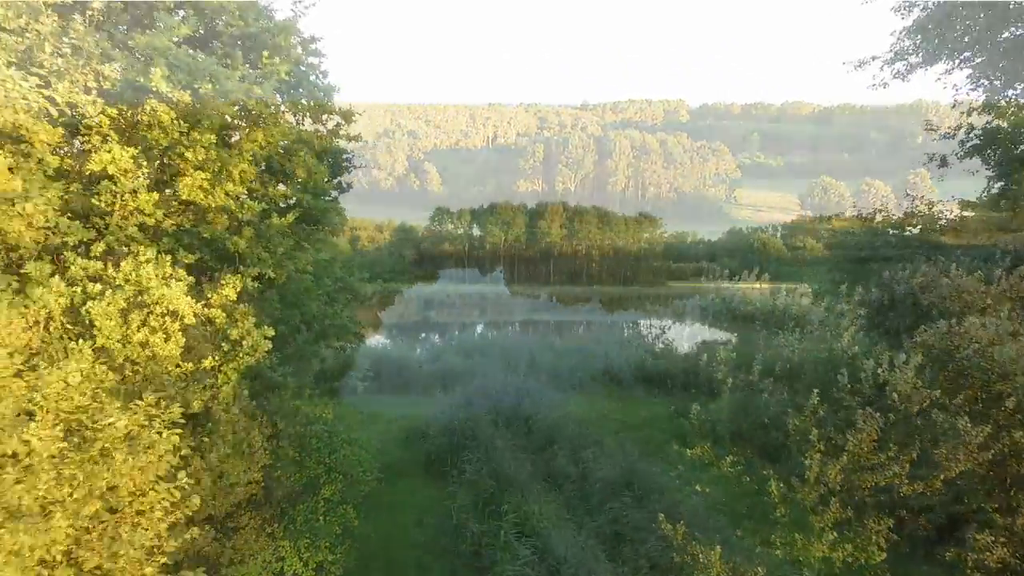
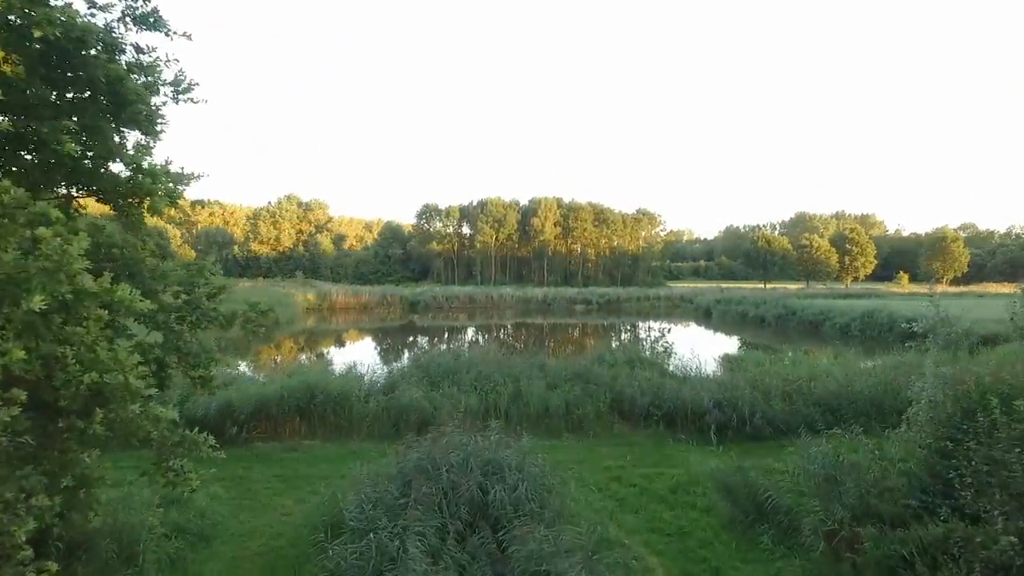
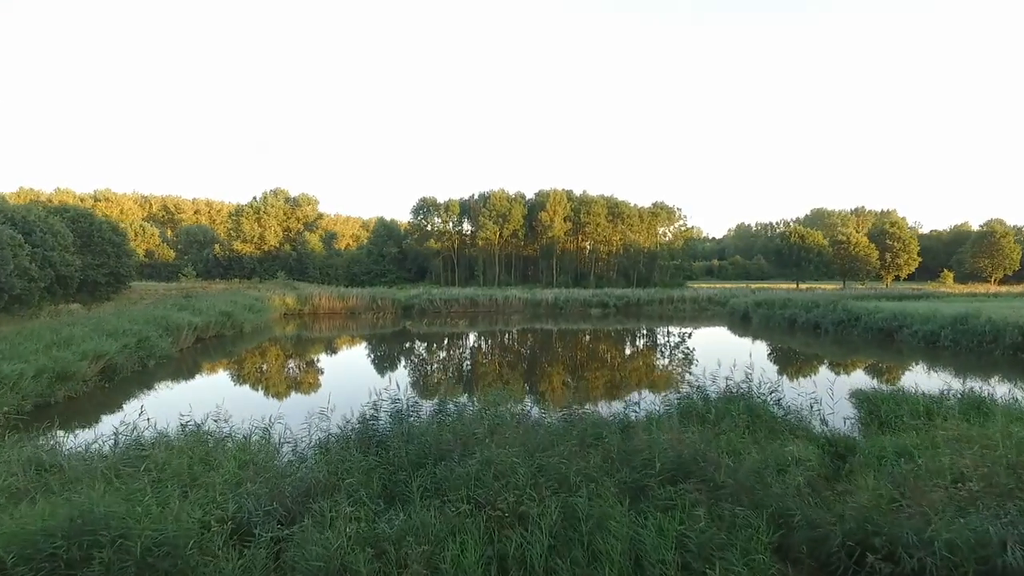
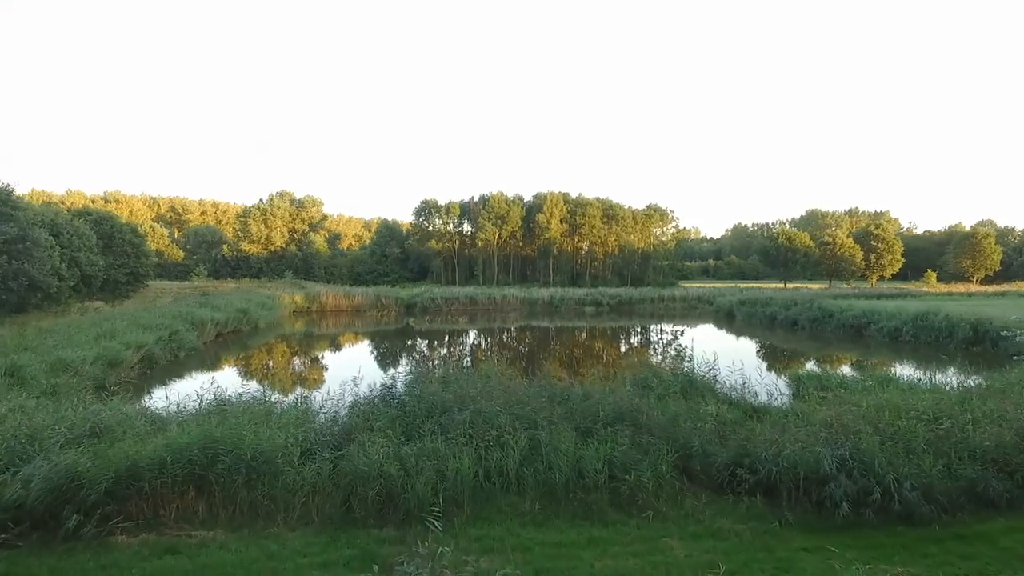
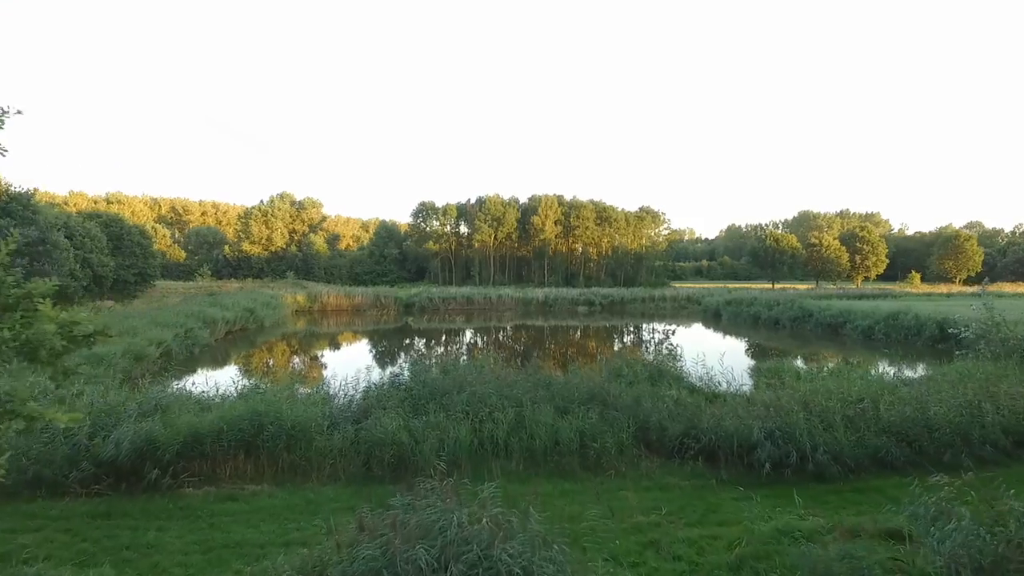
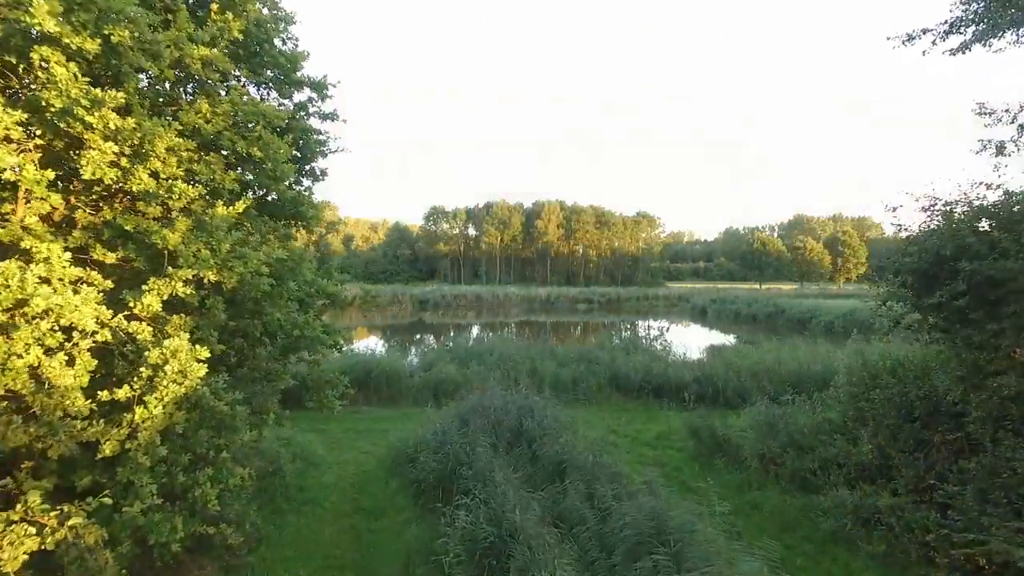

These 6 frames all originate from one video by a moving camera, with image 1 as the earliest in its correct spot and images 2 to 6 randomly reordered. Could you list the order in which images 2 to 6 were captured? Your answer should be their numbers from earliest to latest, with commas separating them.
6, 2, 5, 4, 3
